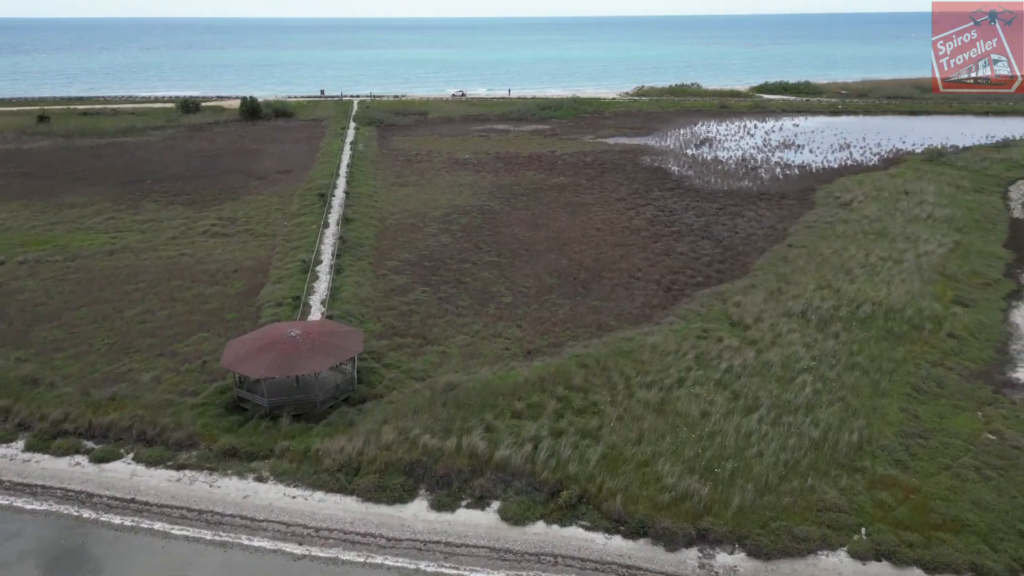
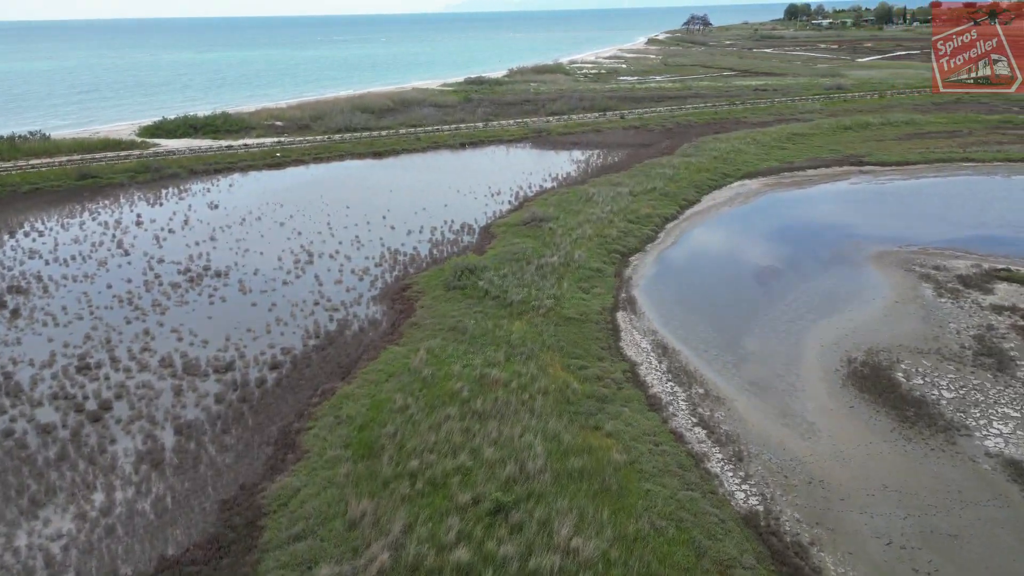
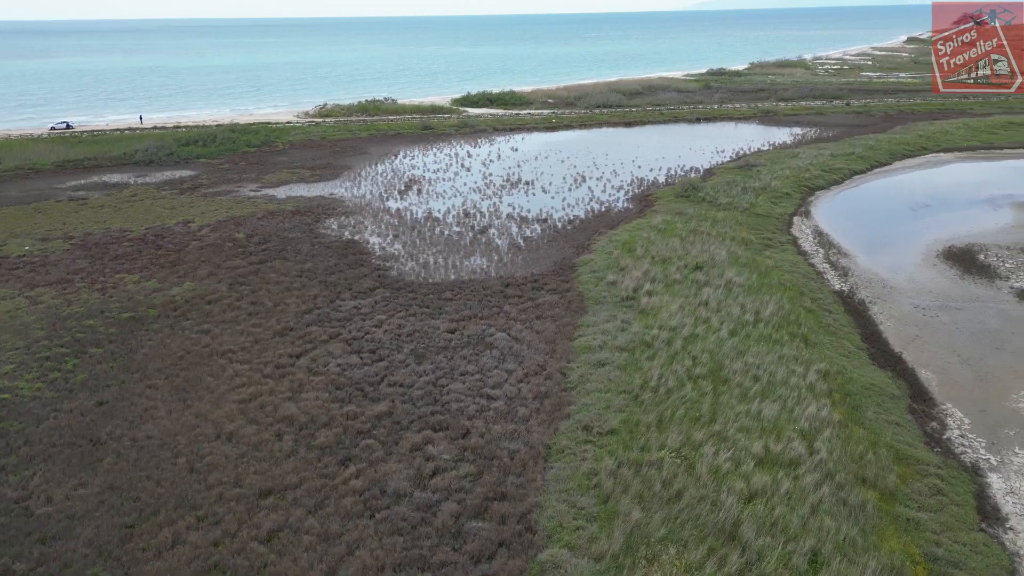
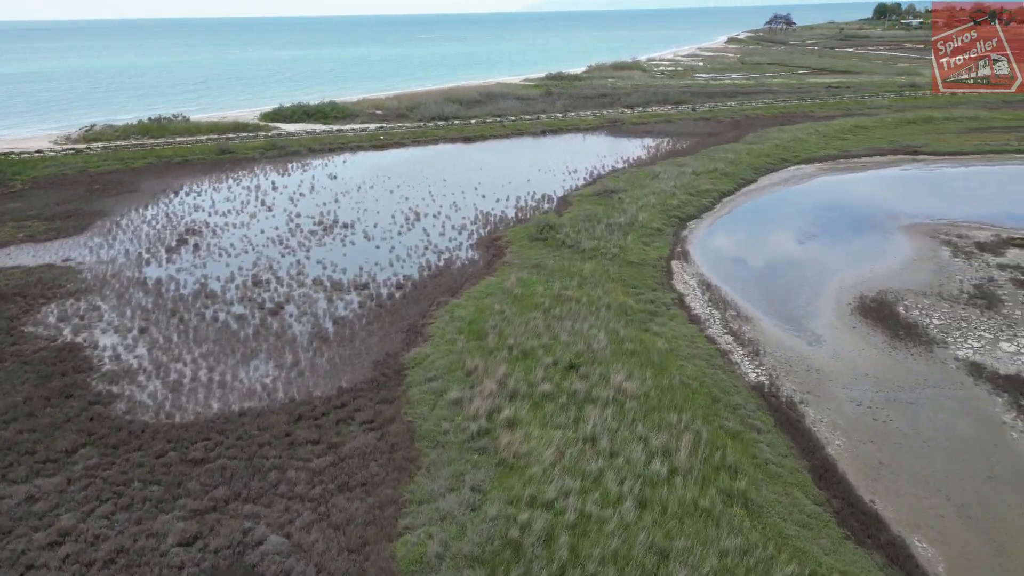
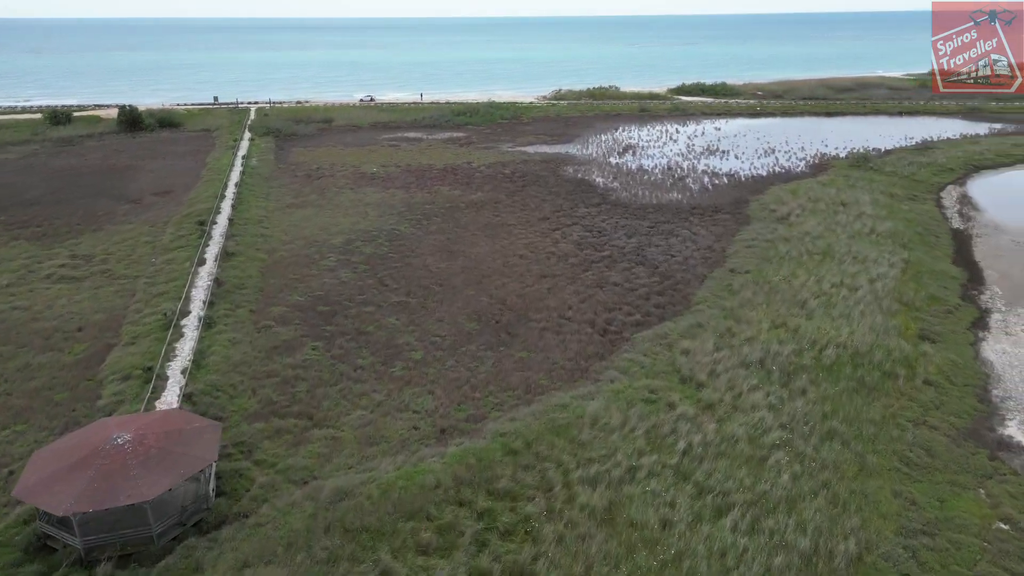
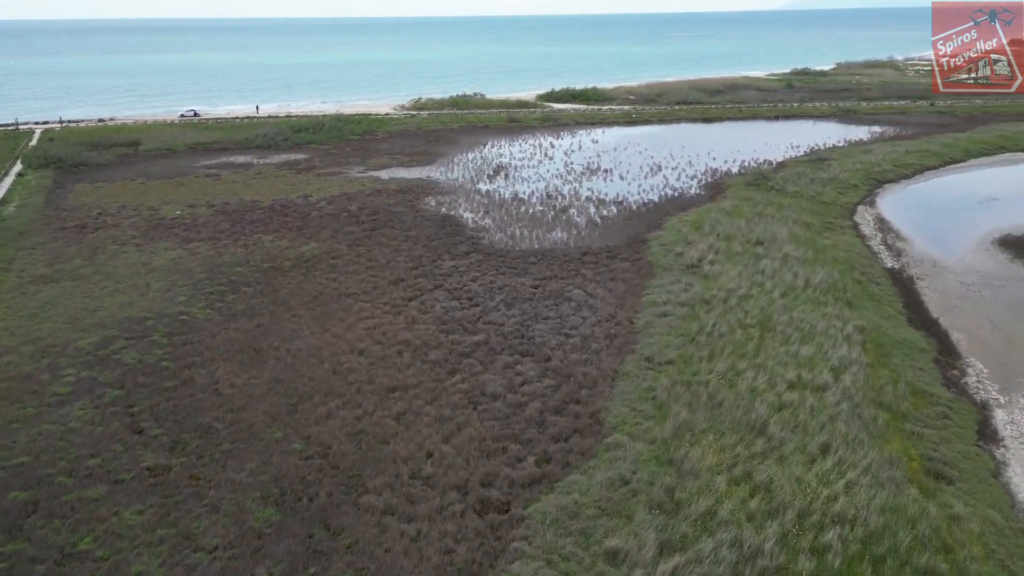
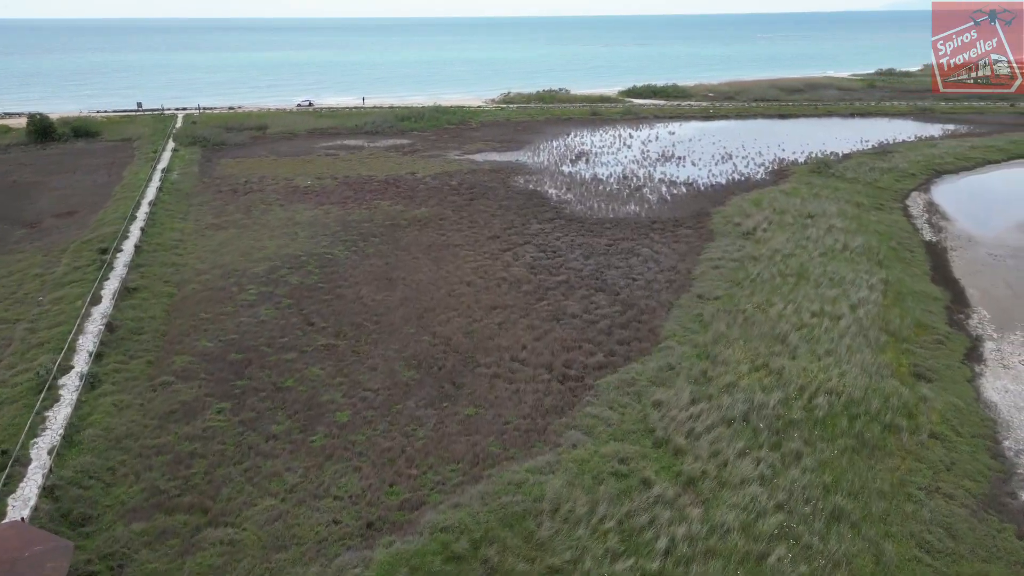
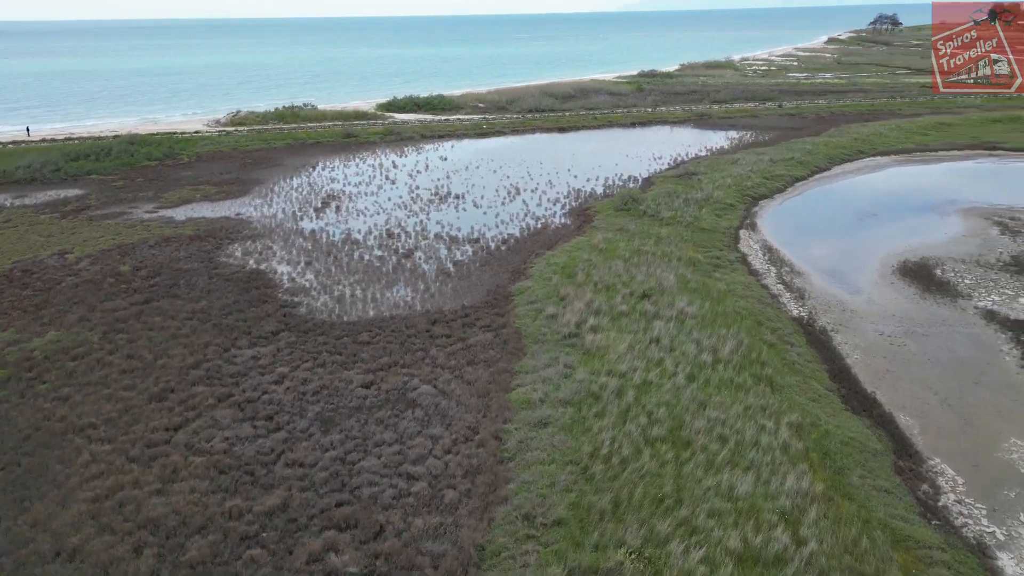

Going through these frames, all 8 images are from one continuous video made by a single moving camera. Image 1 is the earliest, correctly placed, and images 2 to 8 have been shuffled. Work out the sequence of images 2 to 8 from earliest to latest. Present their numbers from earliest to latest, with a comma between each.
5, 7, 6, 3, 8, 4, 2
